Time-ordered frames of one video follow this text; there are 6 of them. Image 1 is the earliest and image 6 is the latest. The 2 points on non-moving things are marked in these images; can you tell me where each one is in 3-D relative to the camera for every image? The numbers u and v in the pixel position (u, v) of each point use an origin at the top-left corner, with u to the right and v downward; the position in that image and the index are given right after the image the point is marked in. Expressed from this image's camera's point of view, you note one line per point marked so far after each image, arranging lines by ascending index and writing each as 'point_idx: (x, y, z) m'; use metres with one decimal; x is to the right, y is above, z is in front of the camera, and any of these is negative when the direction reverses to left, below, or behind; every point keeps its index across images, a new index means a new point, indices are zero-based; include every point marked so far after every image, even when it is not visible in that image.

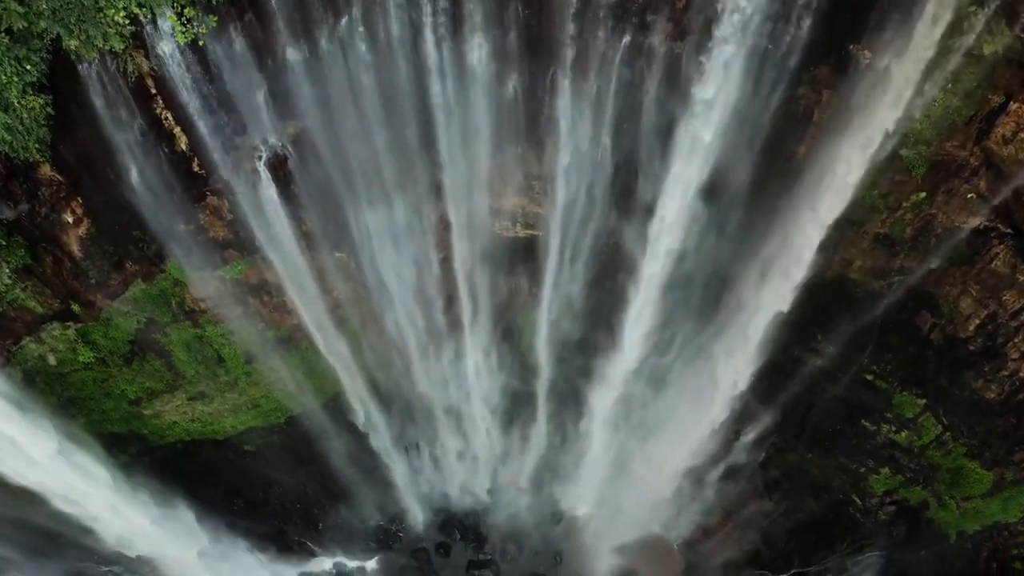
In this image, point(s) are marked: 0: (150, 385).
0: (-5.7, -1.5, +10.7) m
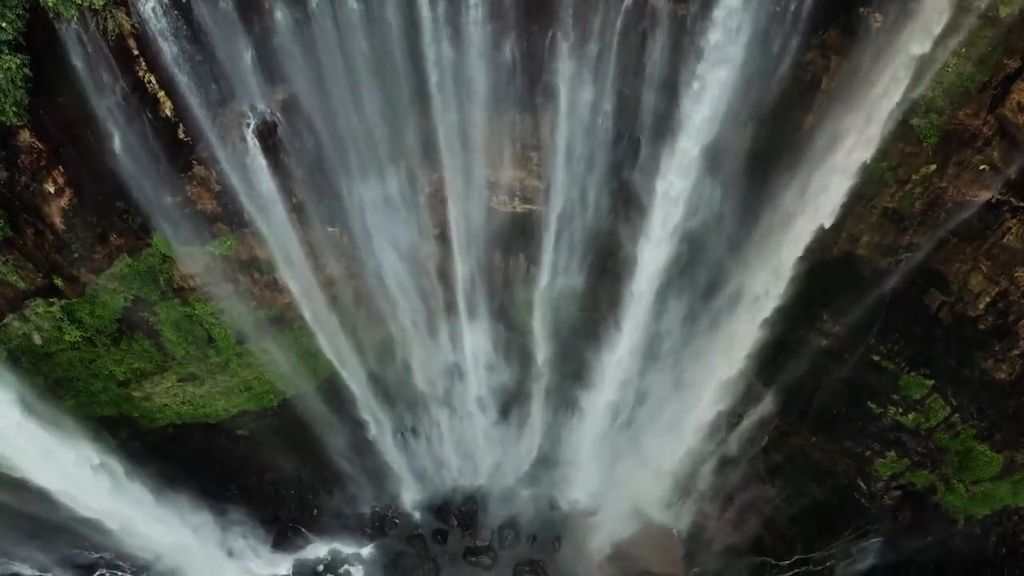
0: (-5.8, -1.2, +10.4) m
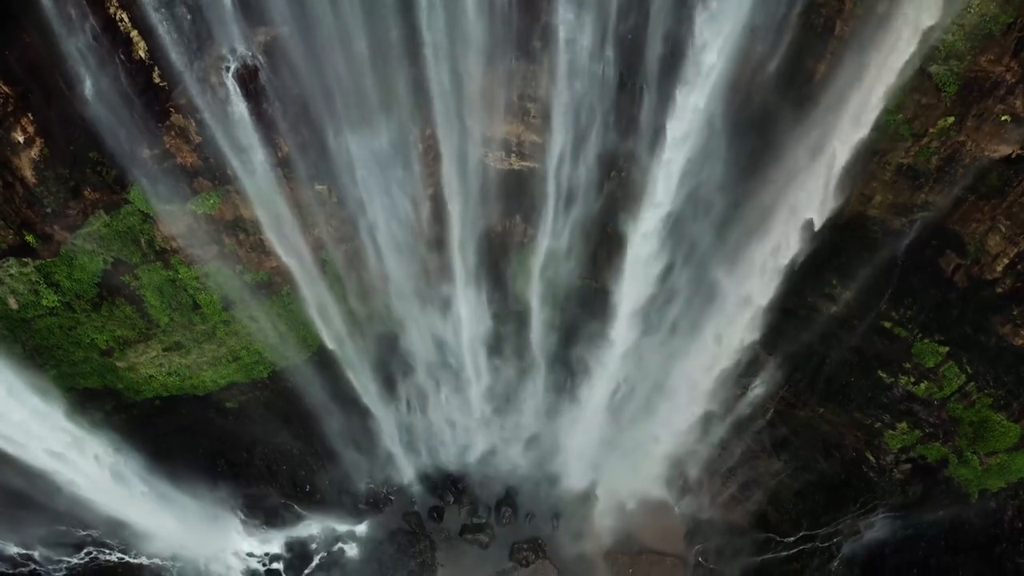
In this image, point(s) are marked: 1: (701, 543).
0: (-5.8, -0.7, +10.0) m
1: (+3.5, -4.8, +12.5) m
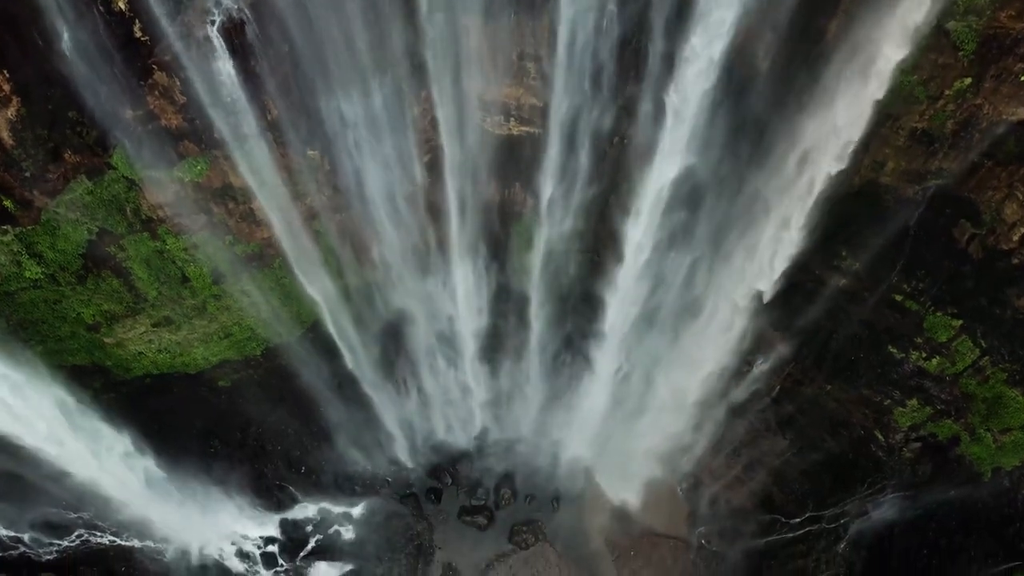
0: (-5.8, -0.3, +9.7) m
1: (+3.5, -4.4, +12.3) m
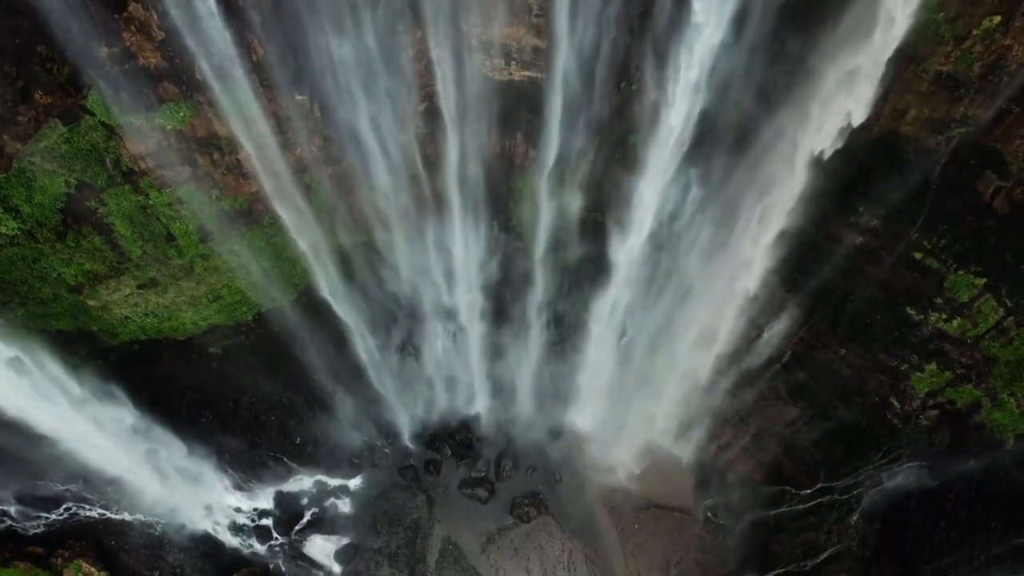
0: (-5.8, +0.3, +9.3) m
1: (+3.5, -3.7, +11.9) m
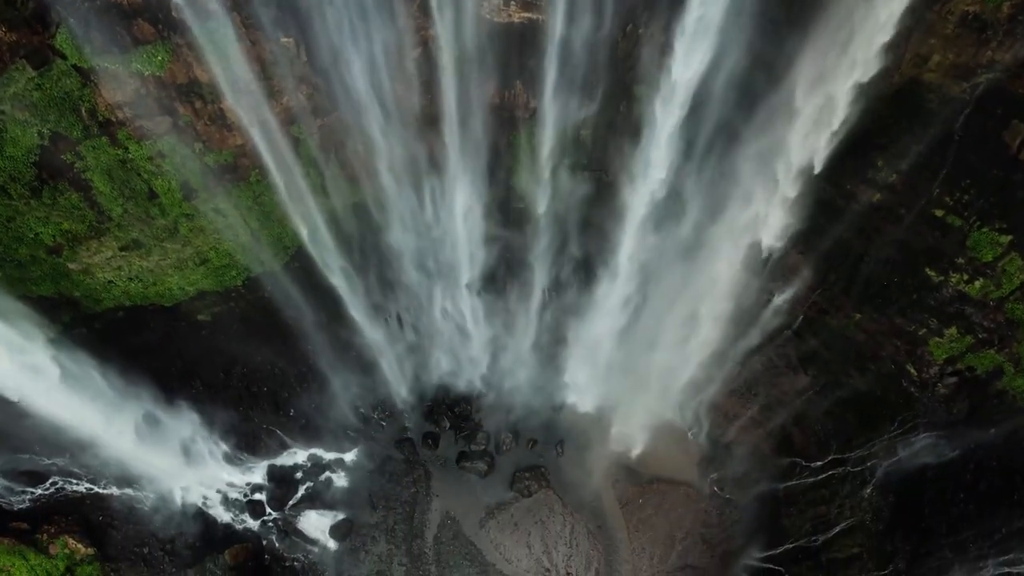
0: (-5.8, +0.8, +8.8) m
1: (+3.5, -3.1, +11.5) m
